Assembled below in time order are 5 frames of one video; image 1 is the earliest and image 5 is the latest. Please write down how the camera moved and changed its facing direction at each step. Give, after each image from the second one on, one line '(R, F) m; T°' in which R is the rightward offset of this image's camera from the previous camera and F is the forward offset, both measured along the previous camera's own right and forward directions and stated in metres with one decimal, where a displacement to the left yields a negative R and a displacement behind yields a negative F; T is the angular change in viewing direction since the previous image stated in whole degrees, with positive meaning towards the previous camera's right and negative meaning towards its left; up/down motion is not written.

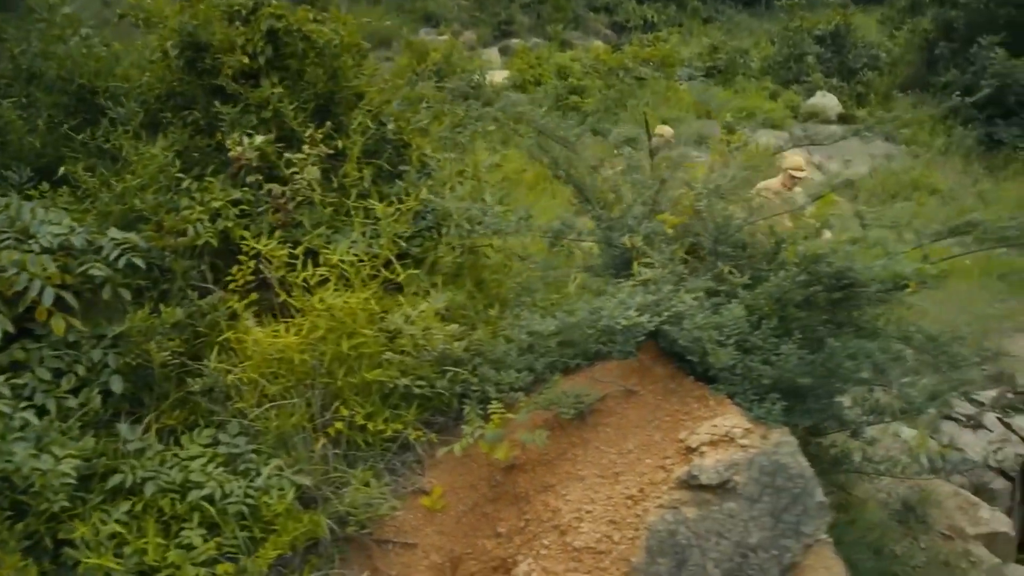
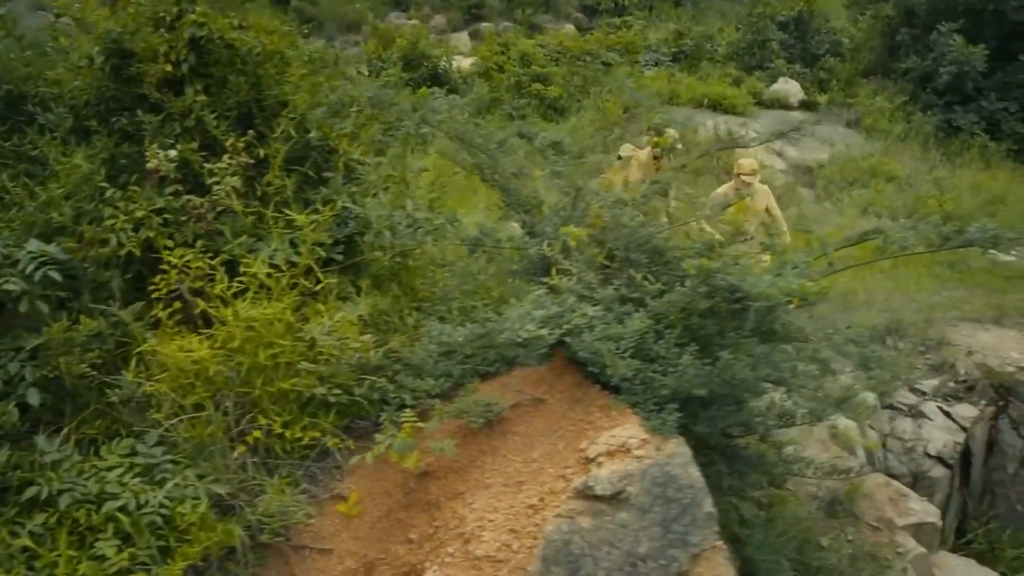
(+0.3, -0.1) m; +1°
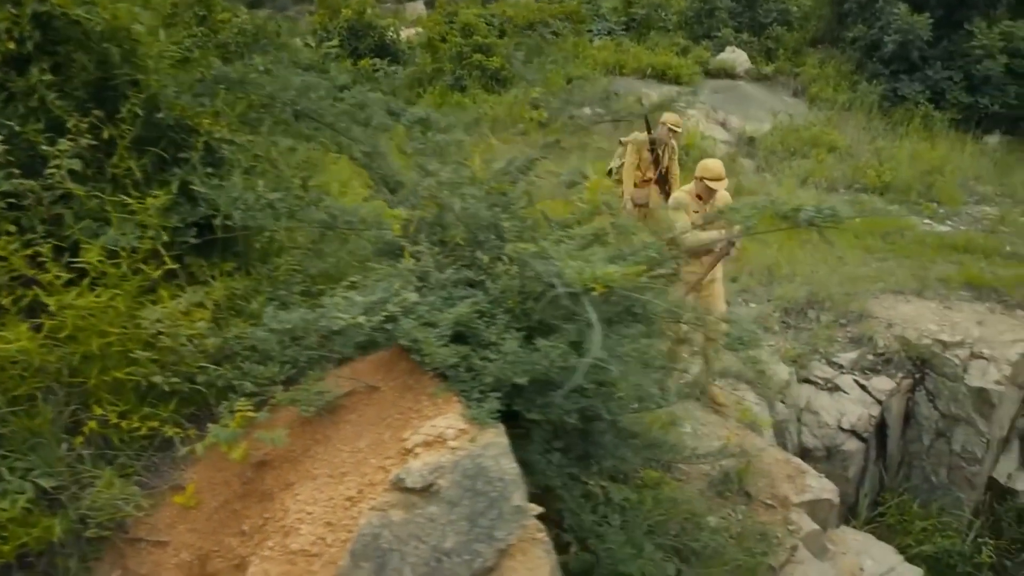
(+0.6, +0.1) m; +1°
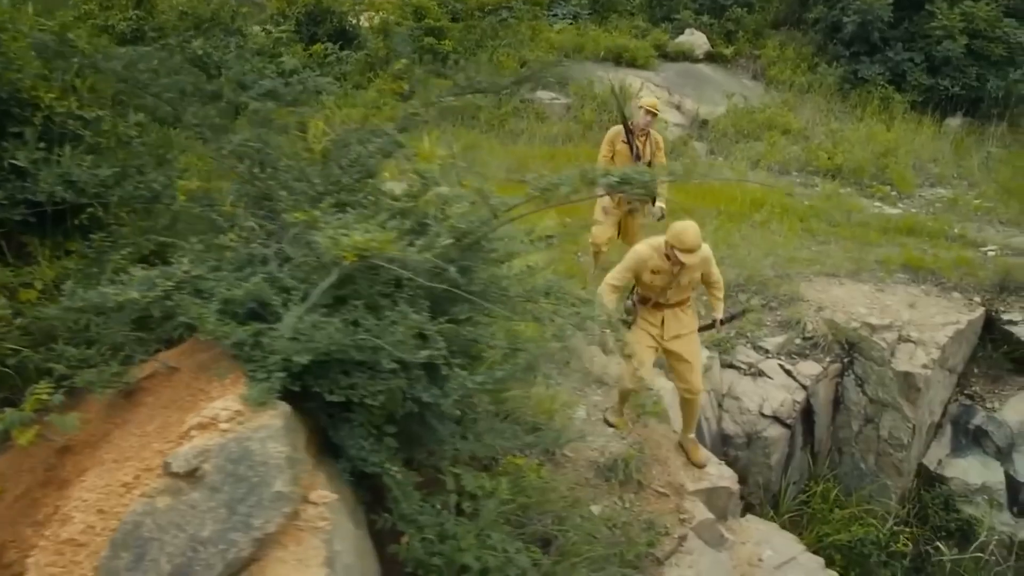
(+0.7, +0.2) m; 0°
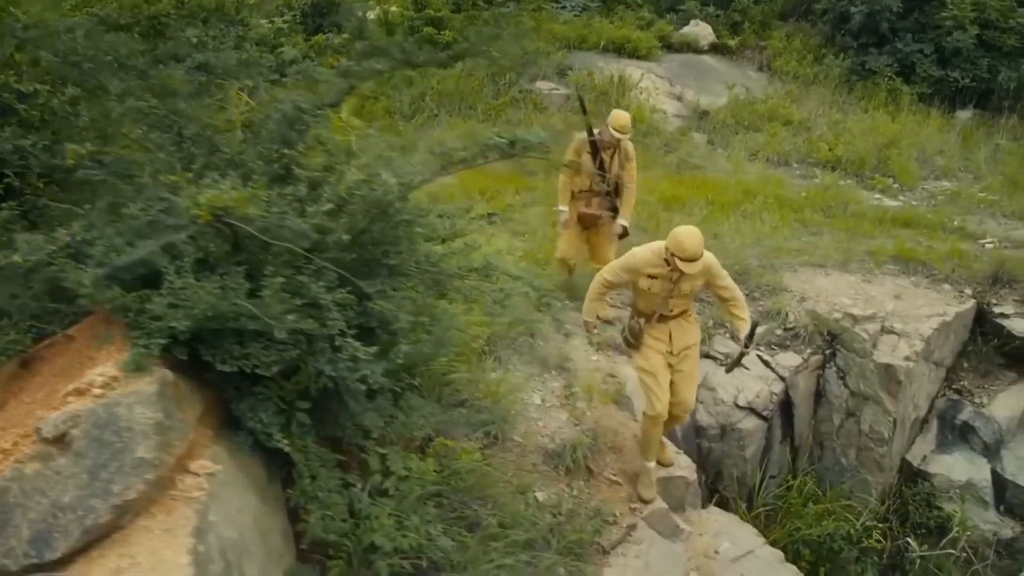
(+0.5, +0.1) m; -2°
